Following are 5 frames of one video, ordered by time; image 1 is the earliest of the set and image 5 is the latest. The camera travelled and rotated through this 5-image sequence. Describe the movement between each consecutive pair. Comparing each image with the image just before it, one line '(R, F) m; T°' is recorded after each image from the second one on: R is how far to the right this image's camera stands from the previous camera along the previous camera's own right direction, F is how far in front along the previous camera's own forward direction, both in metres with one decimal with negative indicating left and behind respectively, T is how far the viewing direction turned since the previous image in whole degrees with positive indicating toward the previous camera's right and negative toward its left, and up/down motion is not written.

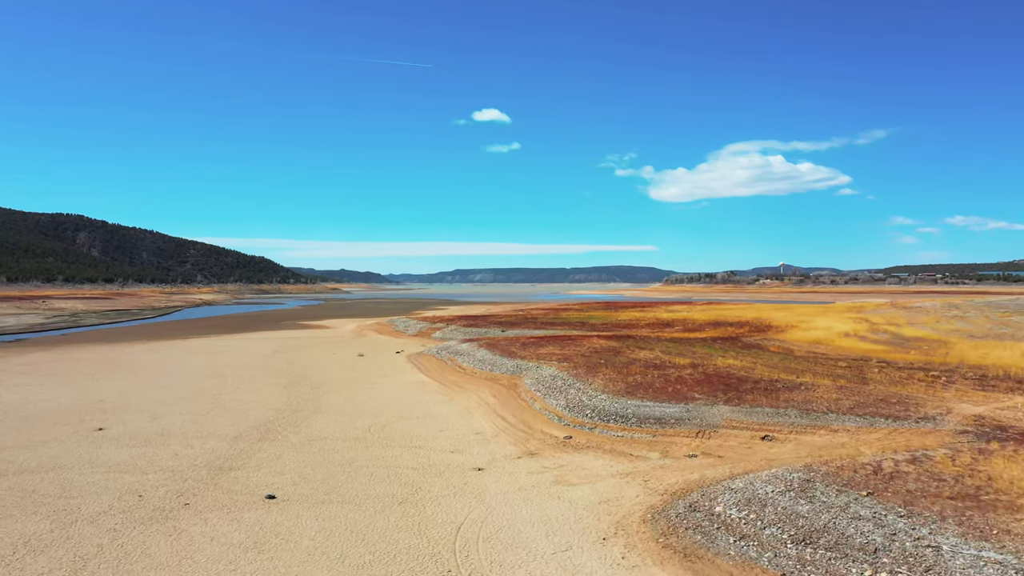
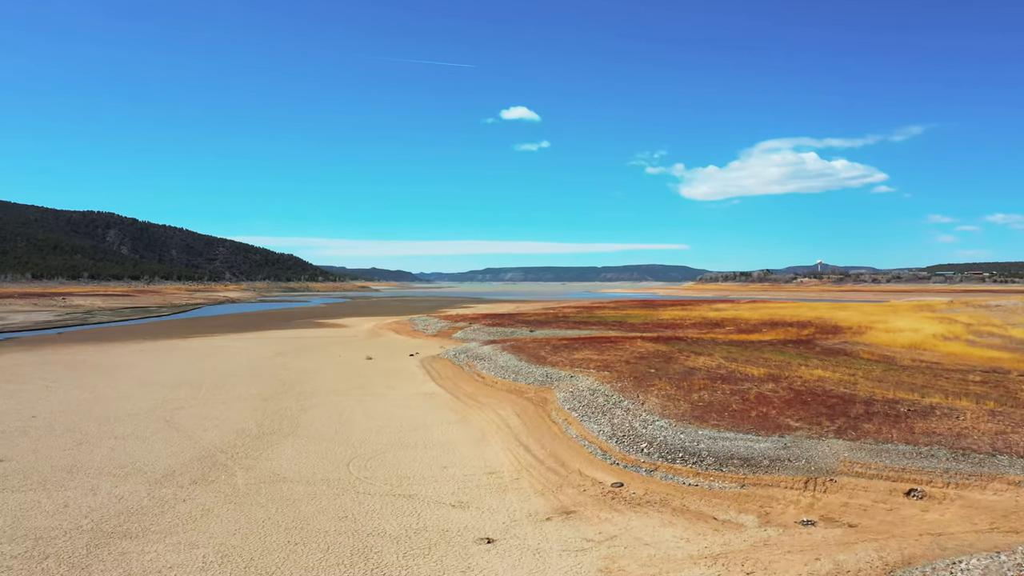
(+0.1, +4.7) m; -3°
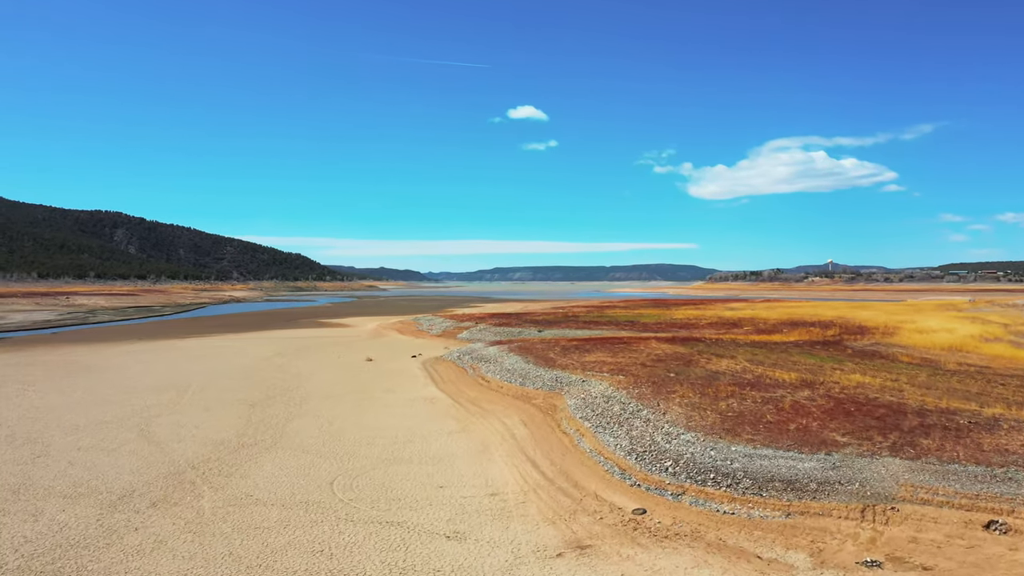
(+0.1, +1.6) m; -1°
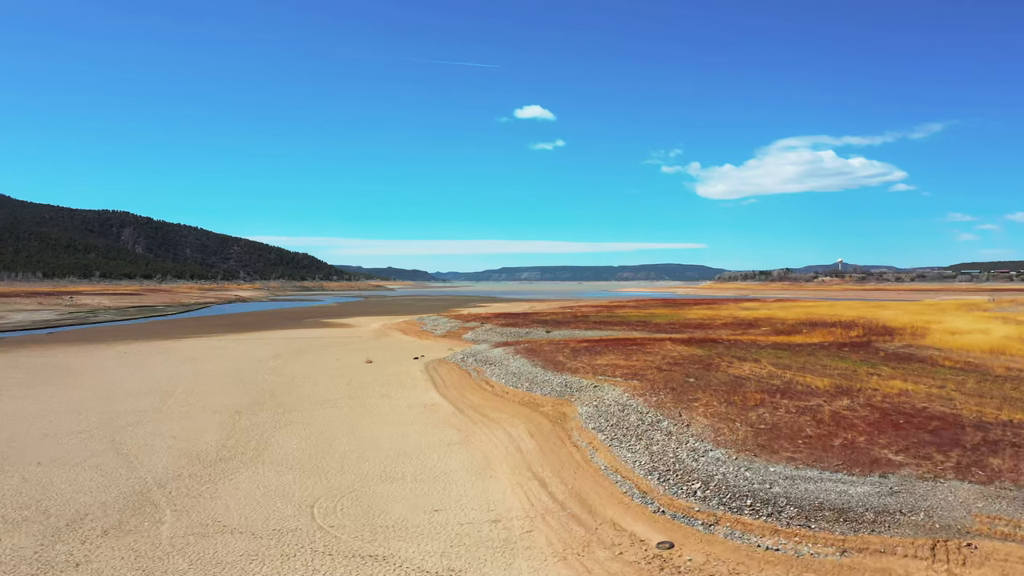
(+0.1, +1.4) m; -1°
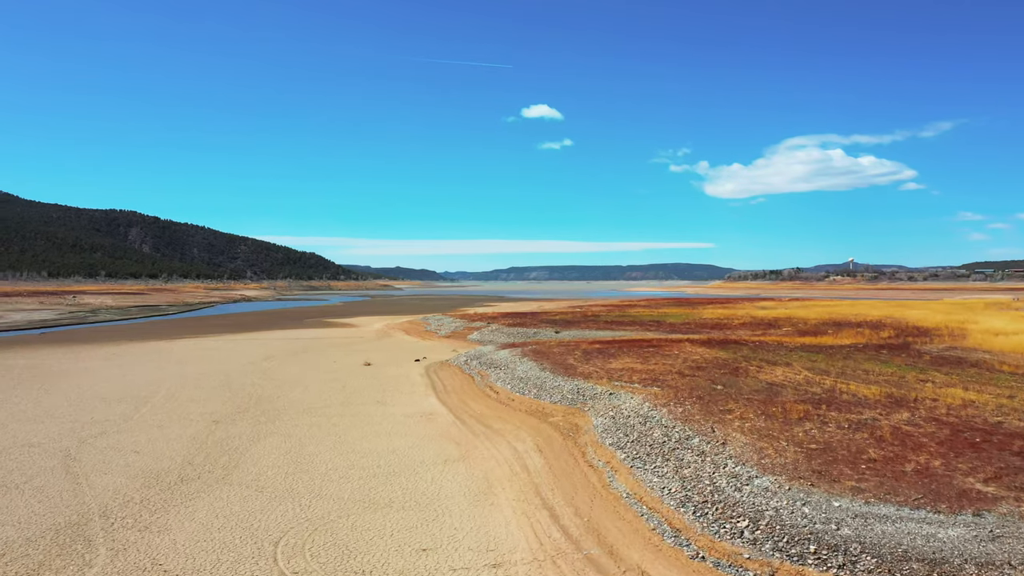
(+0.1, +1.8) m; -1°
